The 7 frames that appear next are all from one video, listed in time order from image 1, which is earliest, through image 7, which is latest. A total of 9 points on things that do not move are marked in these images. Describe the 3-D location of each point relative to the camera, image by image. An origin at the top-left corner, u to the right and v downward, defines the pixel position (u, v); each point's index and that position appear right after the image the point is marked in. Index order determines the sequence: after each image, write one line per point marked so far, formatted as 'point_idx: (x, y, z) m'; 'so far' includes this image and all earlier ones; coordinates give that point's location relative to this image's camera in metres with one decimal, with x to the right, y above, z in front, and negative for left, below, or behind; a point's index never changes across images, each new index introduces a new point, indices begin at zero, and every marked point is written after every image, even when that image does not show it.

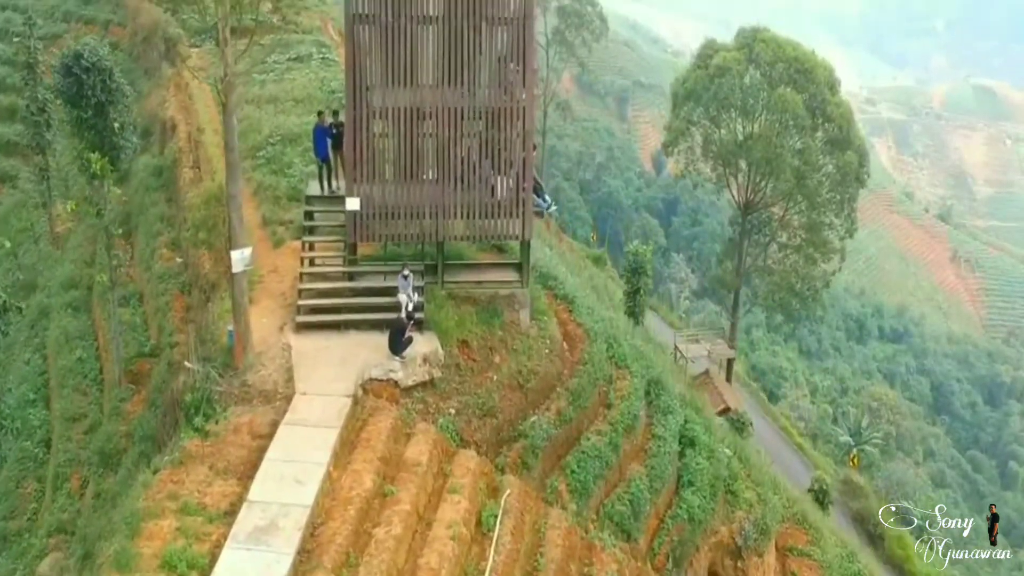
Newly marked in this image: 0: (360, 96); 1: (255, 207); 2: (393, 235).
0: (-1.6, +2.1, +9.1) m
1: (-3.4, +1.1, +11.5) m
2: (-1.3, +0.6, +9.4) m
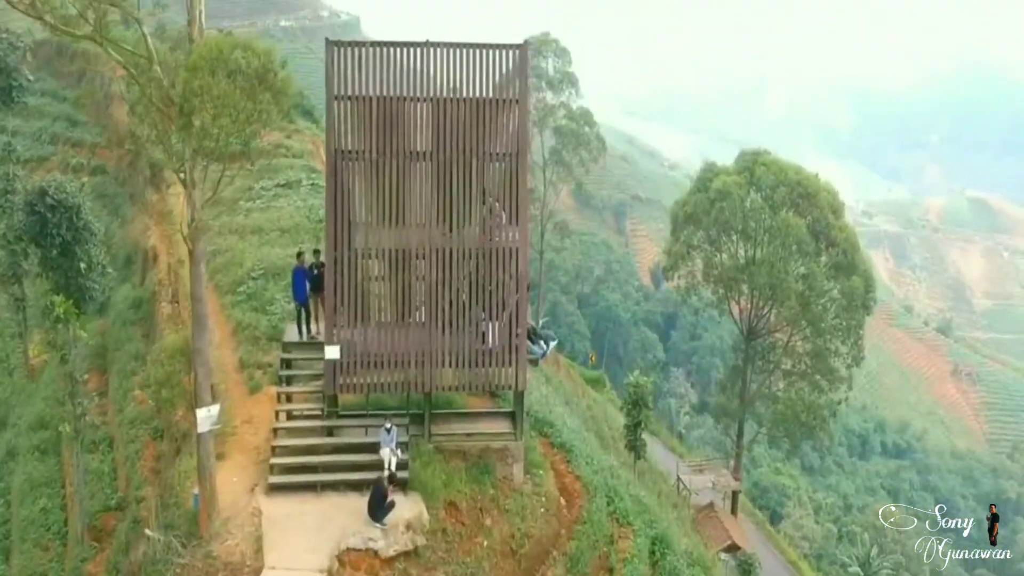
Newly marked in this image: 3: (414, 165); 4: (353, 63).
0: (-1.7, +0.5, +8.5) m
1: (-3.5, -0.8, +10.8) m
2: (-1.4, -1.0, +8.7) m
3: (-1.0, +1.2, +8.6) m
4: (-1.6, +2.2, +8.4) m
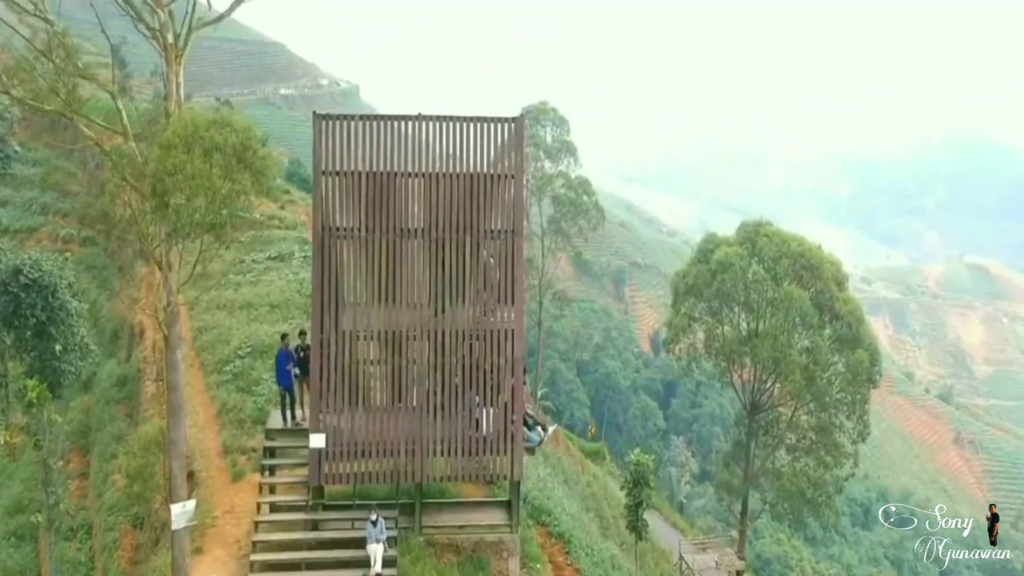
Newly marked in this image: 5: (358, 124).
0: (-1.7, -0.3, +8.2) m
1: (-3.6, -1.7, +10.4) m
2: (-1.4, -1.8, +8.3) m
3: (-1.0, +0.4, +8.3) m
4: (-1.6, +1.4, +8.1) m
5: (-1.5, +1.6, +8.1) m
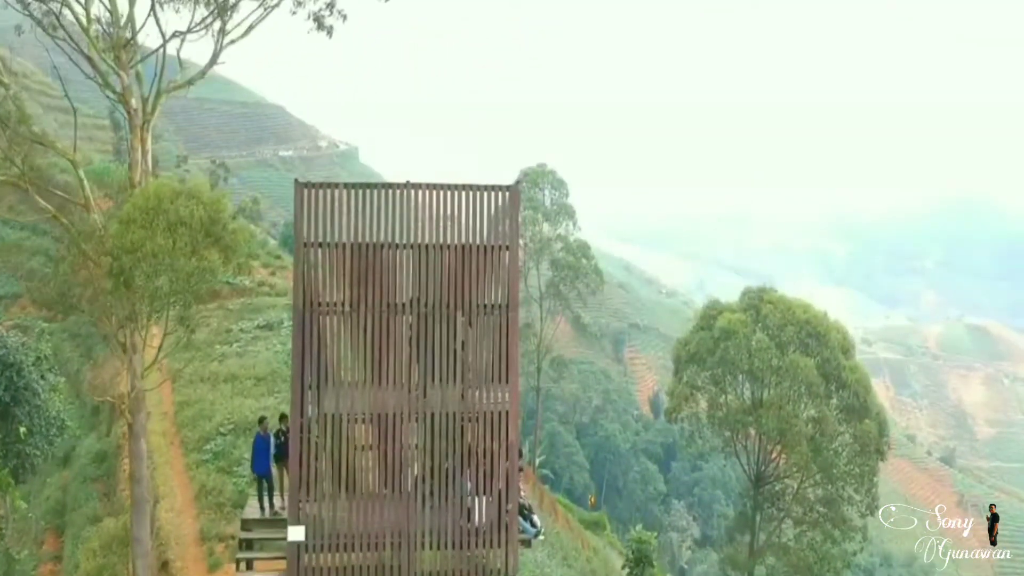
0: (-1.8, -1.0, +7.7) m
1: (-3.6, -2.6, +9.7) m
2: (-1.5, -2.5, +7.6) m
3: (-1.1, -0.3, +7.8) m
4: (-1.7, +0.7, +7.7) m
5: (-1.5, +0.9, +7.8) m
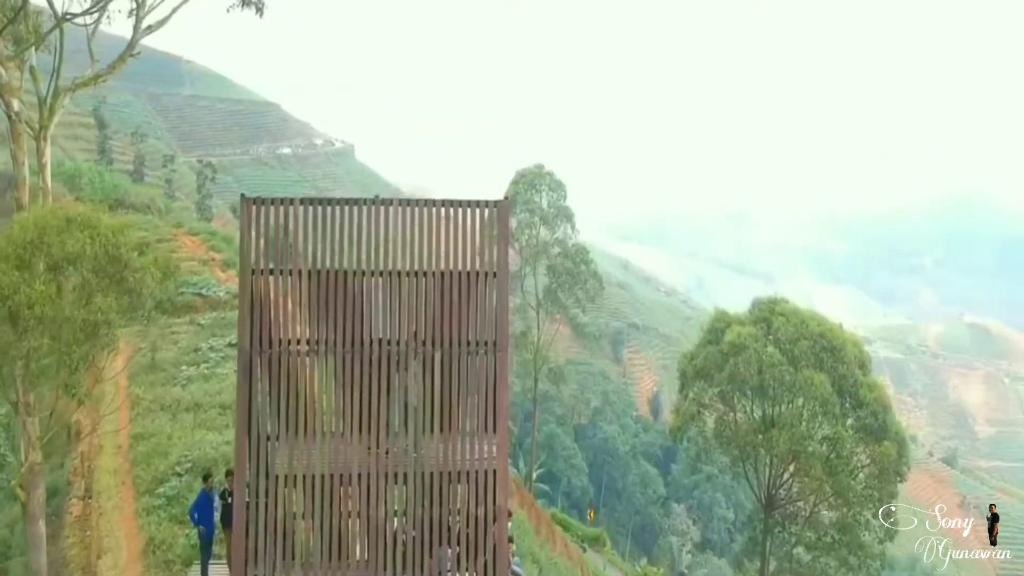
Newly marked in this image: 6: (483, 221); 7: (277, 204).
0: (-1.9, -1.3, +6.5) m
1: (-3.7, -2.8, +8.5) m
2: (-1.6, -2.8, +6.5) m
3: (-1.2, -0.6, +6.6) m
4: (-1.8, +0.5, +6.5) m
5: (-1.6, +0.6, +6.5) m
6: (-0.2, +0.5, +6.7) m
7: (-1.8, +0.6, +6.5) m
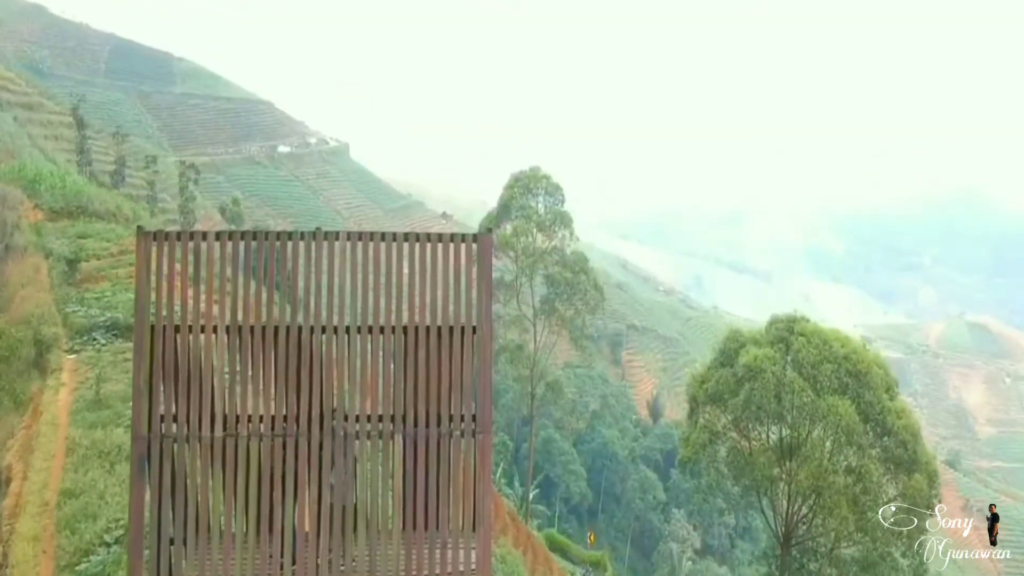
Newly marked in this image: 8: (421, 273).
0: (-2.0, -1.6, +4.9) m
1: (-3.8, -3.2, +7.0) m
2: (-1.7, -3.1, +4.9) m
3: (-1.3, -0.9, +5.1) m
4: (-1.9, +0.1, +5.0) m
5: (-1.7, +0.3, +5.0) m
6: (-0.3, +0.2, +5.2) m
7: (-1.9, +0.3, +5.0) m
8: (-0.5, +0.1, +5.2) m
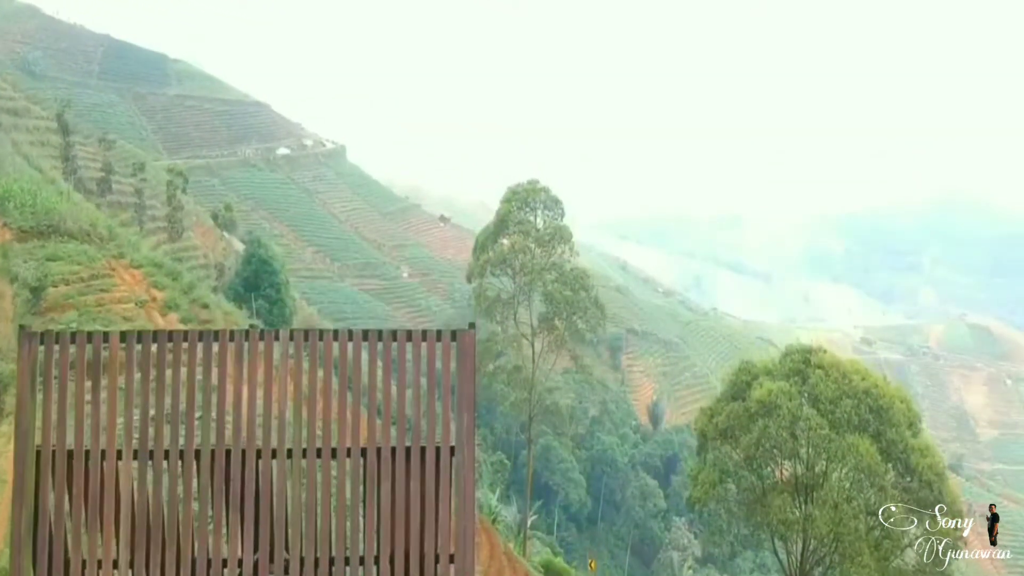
0: (-2.0, -2.1, +3.9) m
1: (-3.9, -3.7, +5.9) m
2: (-1.7, -3.6, +3.9) m
3: (-1.3, -1.4, +4.0) m
4: (-1.9, -0.4, +3.9) m
5: (-1.8, -0.3, +4.0) m
6: (-0.4, -0.3, +4.2) m
7: (-1.9, -0.2, +3.9) m
8: (-0.6, -0.4, +4.1) m
